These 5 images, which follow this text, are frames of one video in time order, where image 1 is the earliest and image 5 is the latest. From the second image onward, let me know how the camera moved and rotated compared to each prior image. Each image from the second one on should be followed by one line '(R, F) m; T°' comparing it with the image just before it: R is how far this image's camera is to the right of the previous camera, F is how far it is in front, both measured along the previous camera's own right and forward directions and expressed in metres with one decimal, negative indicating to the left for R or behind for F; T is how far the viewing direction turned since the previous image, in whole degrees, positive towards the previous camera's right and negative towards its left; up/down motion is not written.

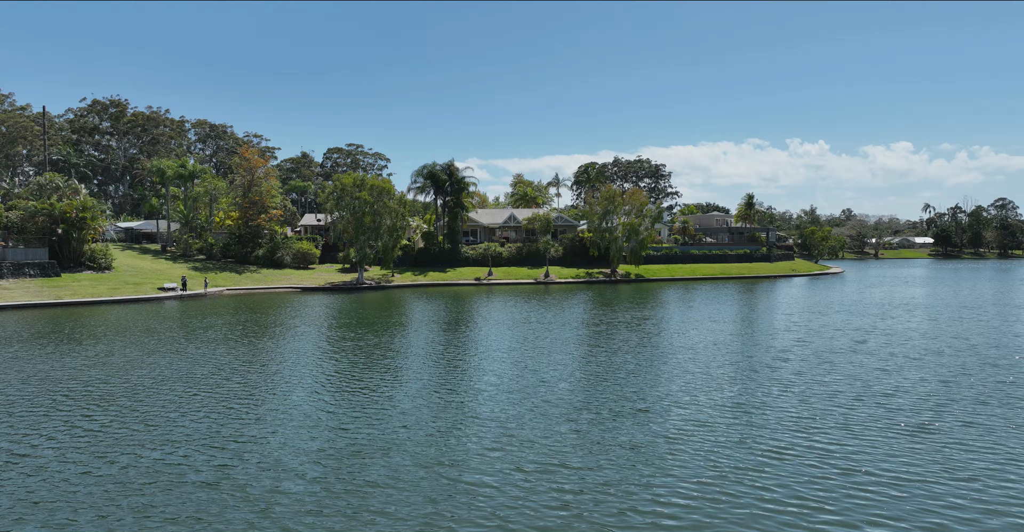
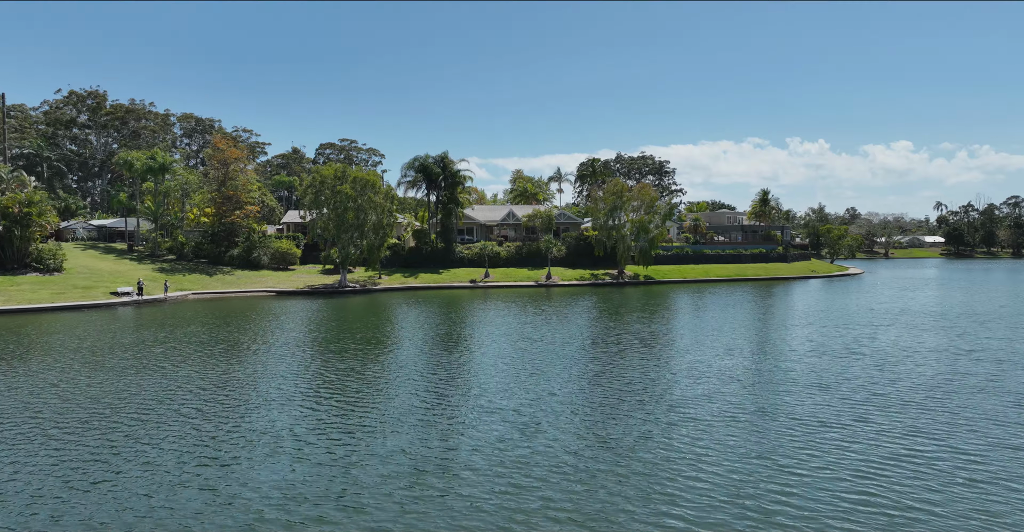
(+0.1, +4.5) m; 0°
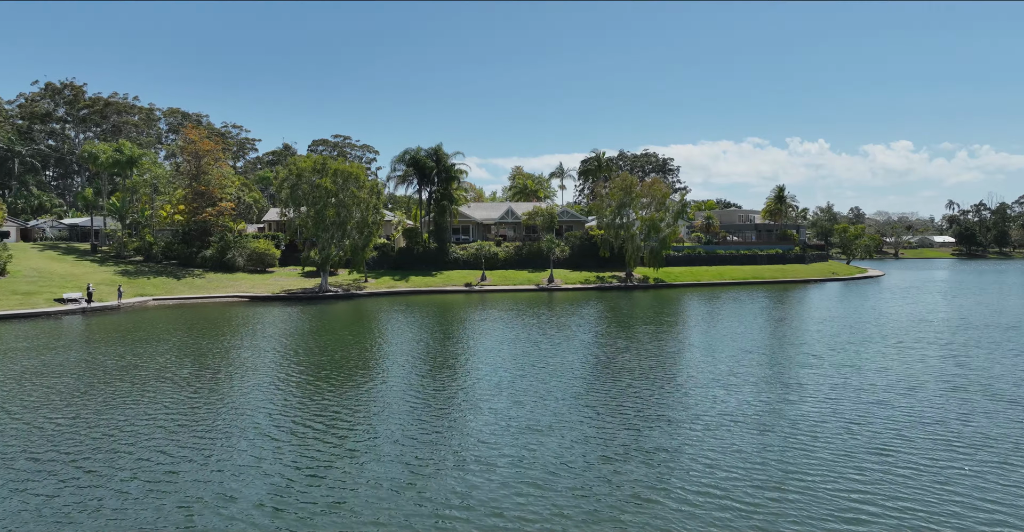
(0.0, +4.2) m; 0°
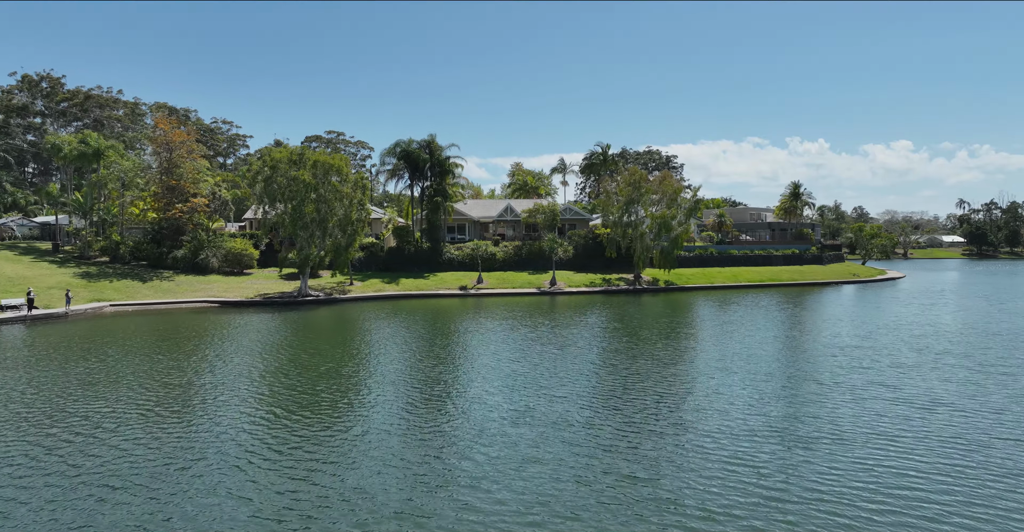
(0.0, +3.7) m; 0°
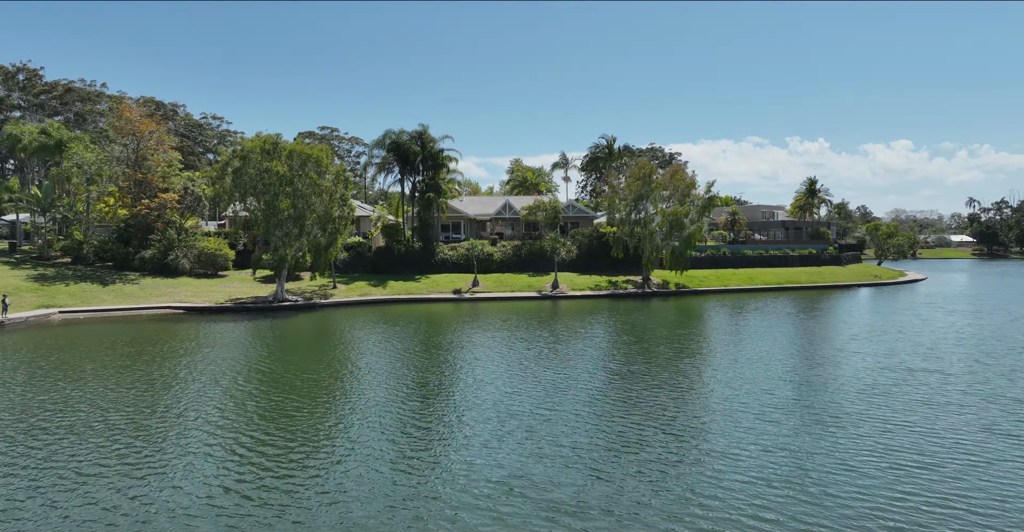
(+0.1, +3.4) m; 0°
